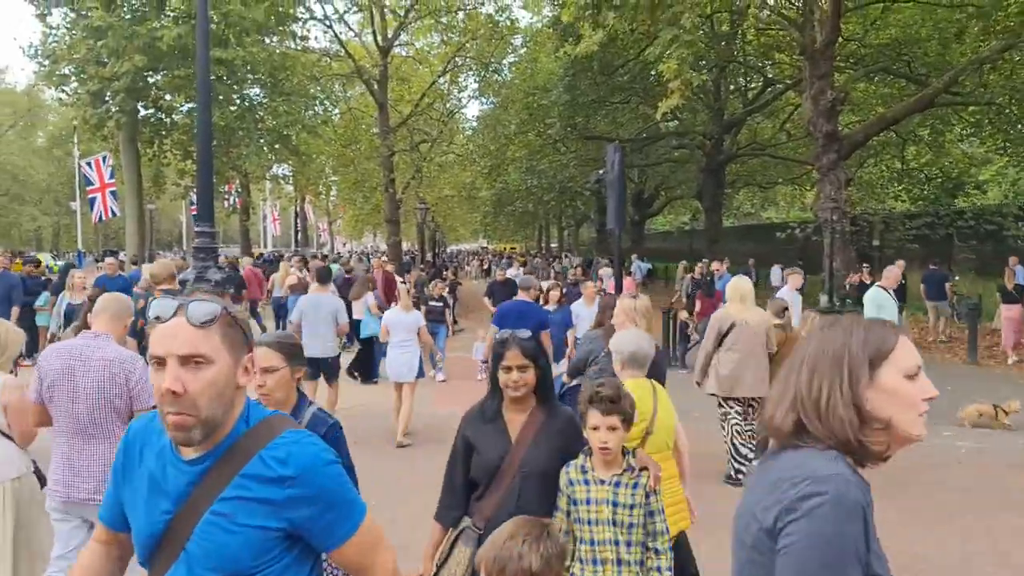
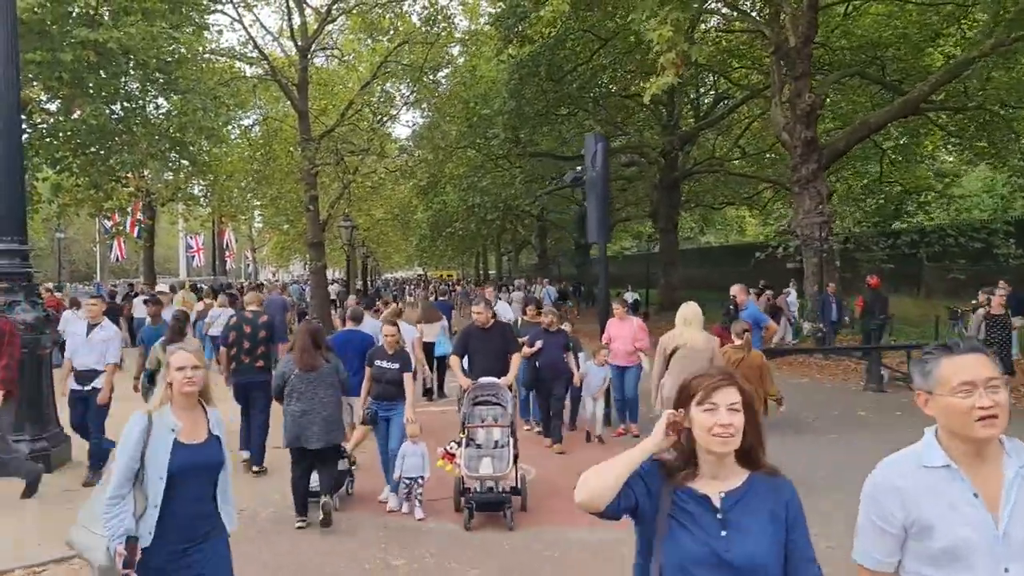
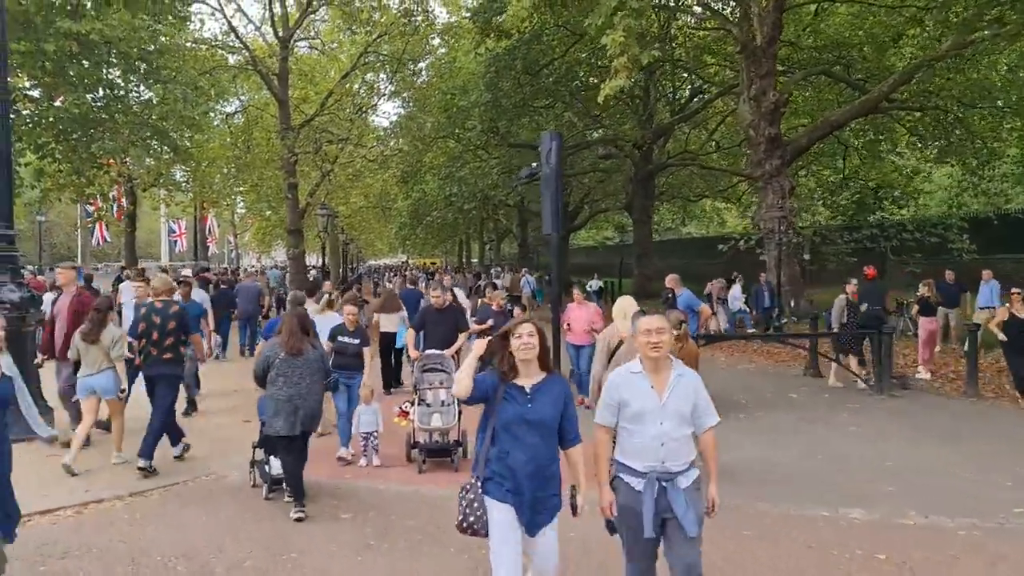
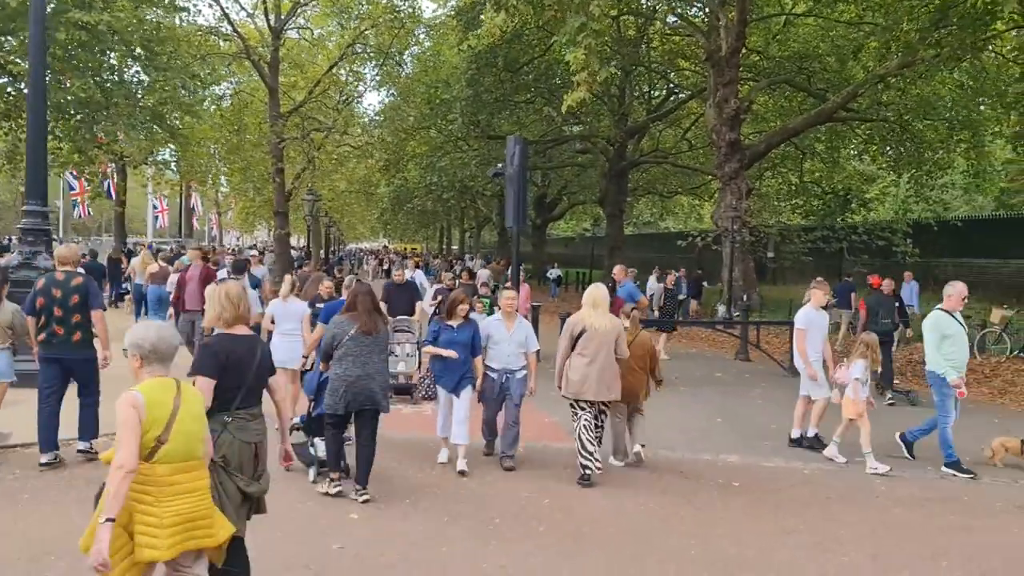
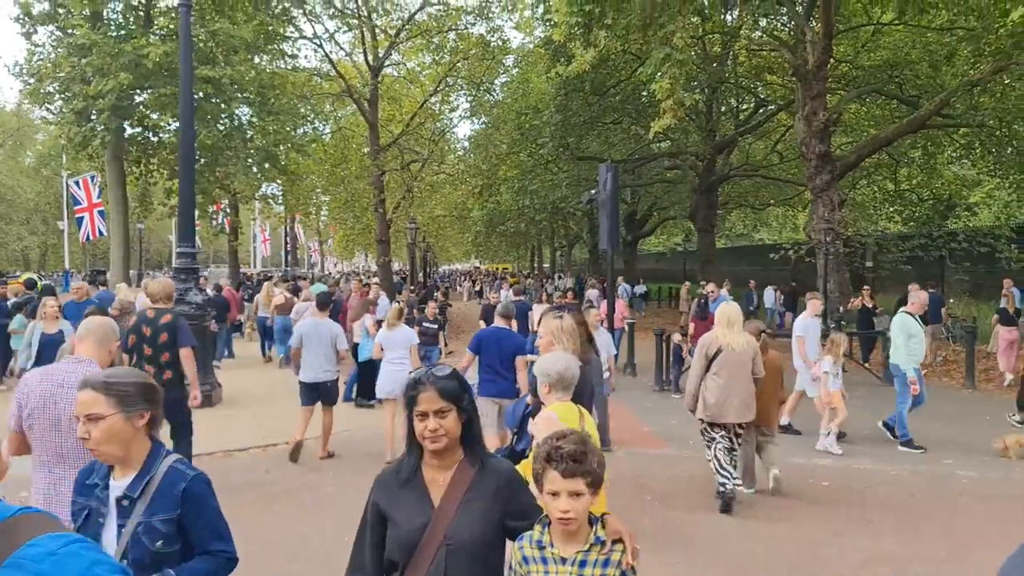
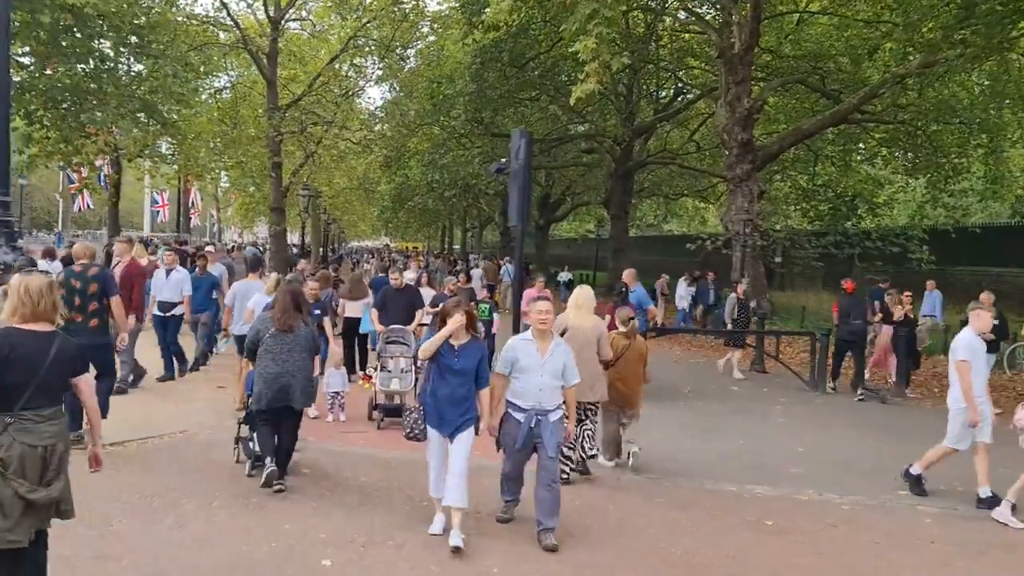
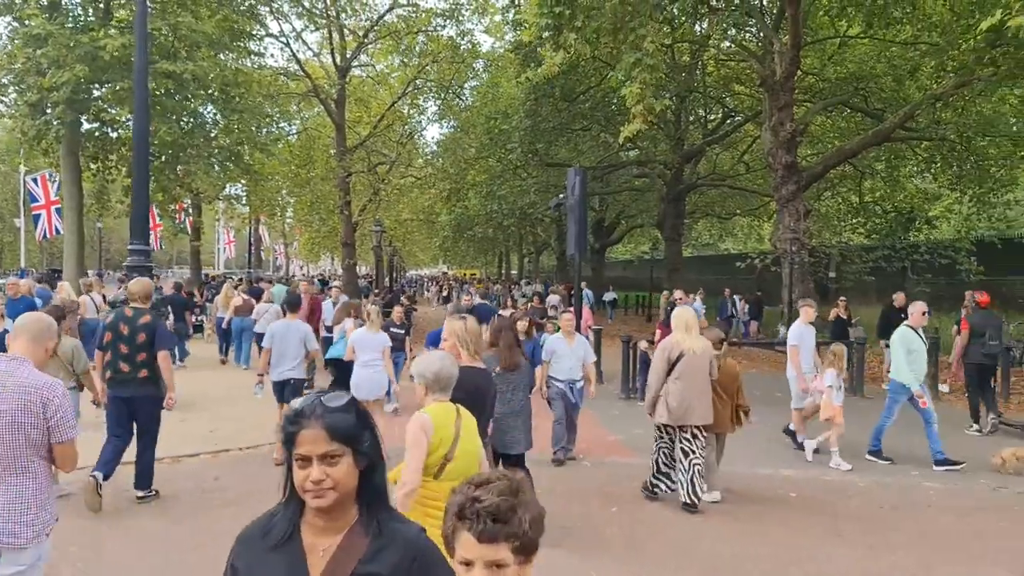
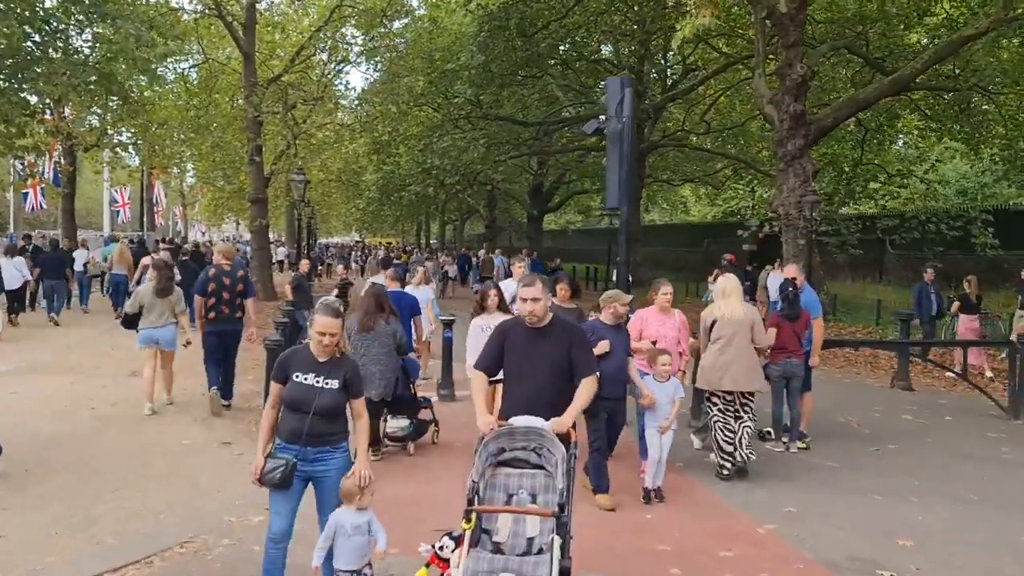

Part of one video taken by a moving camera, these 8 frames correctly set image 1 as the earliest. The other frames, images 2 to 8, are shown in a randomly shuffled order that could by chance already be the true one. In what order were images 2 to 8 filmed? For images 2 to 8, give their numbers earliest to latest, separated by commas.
5, 7, 4, 6, 3, 2, 8
